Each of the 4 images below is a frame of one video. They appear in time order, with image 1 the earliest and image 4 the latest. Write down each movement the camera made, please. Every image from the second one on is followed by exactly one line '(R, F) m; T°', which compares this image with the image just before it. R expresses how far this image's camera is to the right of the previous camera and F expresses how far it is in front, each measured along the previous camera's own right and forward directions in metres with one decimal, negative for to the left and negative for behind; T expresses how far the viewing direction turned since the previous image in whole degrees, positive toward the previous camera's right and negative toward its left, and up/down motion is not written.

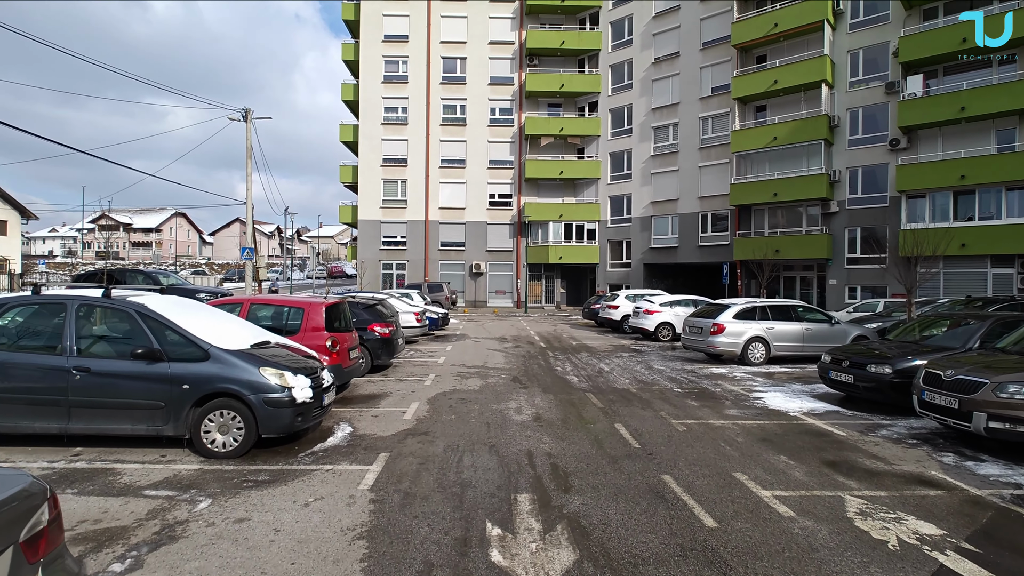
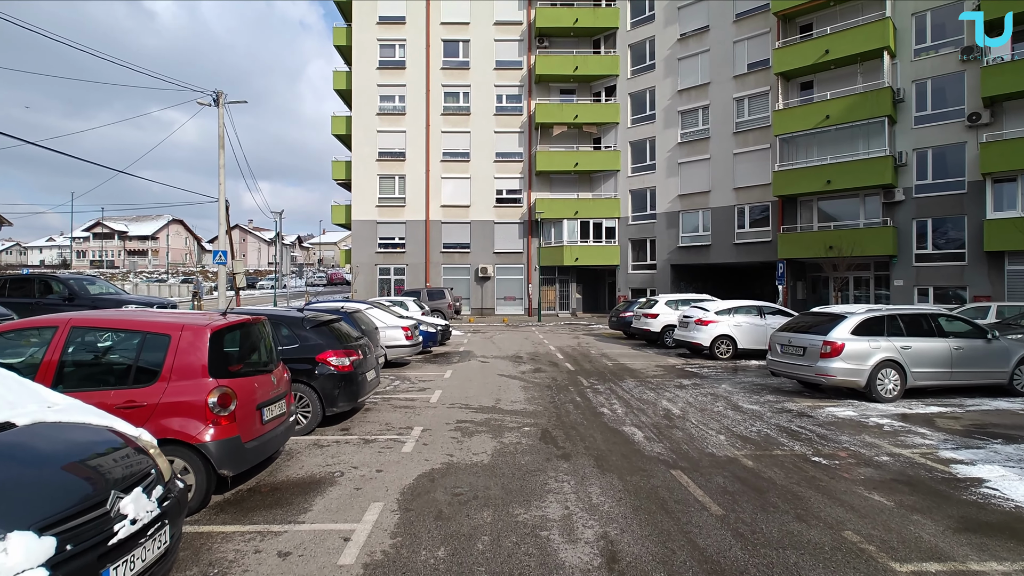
(-0.3, +3.7) m; -1°
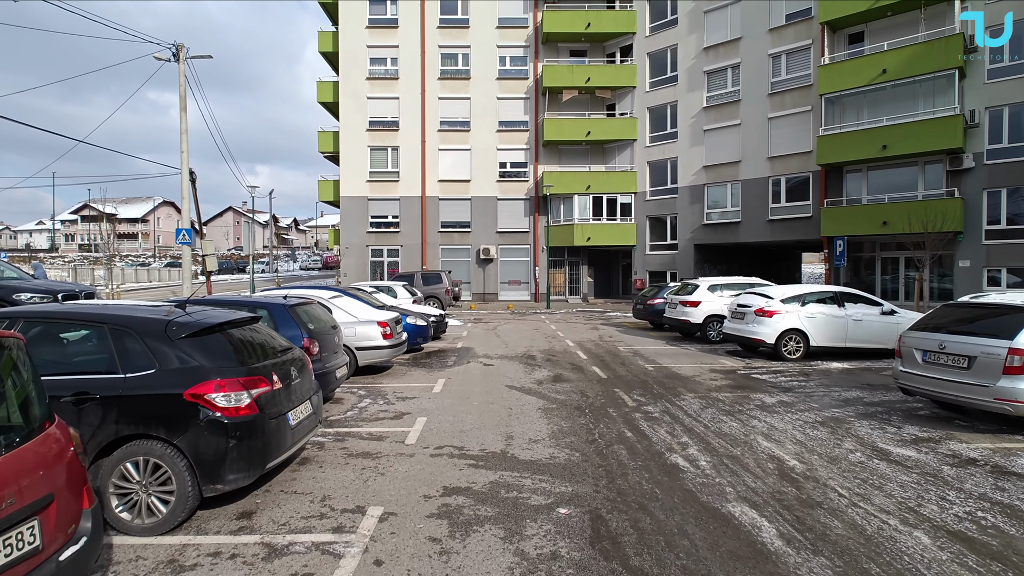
(-0.2, +3.0) m; 0°
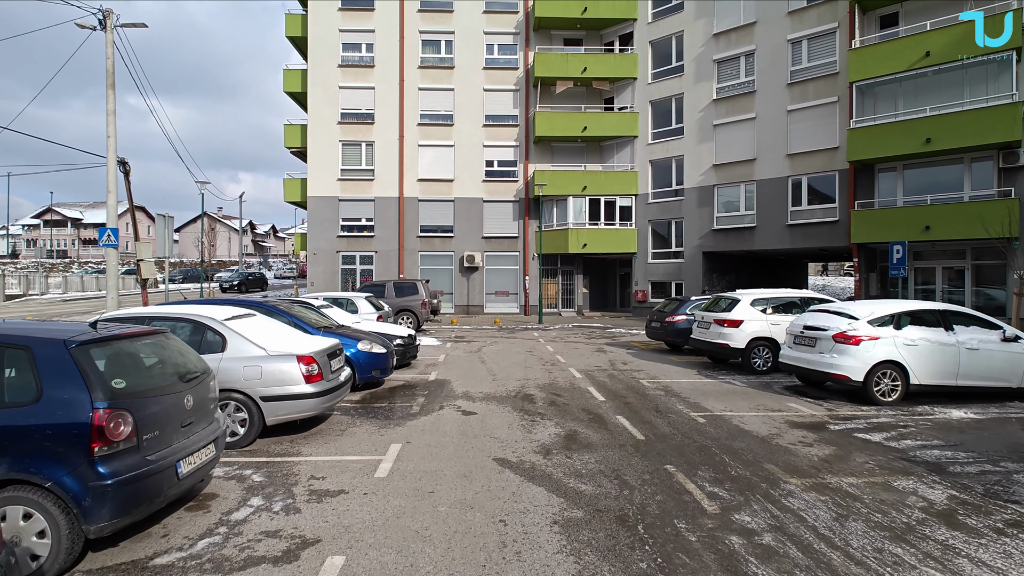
(-0.1, +3.1) m; +1°
